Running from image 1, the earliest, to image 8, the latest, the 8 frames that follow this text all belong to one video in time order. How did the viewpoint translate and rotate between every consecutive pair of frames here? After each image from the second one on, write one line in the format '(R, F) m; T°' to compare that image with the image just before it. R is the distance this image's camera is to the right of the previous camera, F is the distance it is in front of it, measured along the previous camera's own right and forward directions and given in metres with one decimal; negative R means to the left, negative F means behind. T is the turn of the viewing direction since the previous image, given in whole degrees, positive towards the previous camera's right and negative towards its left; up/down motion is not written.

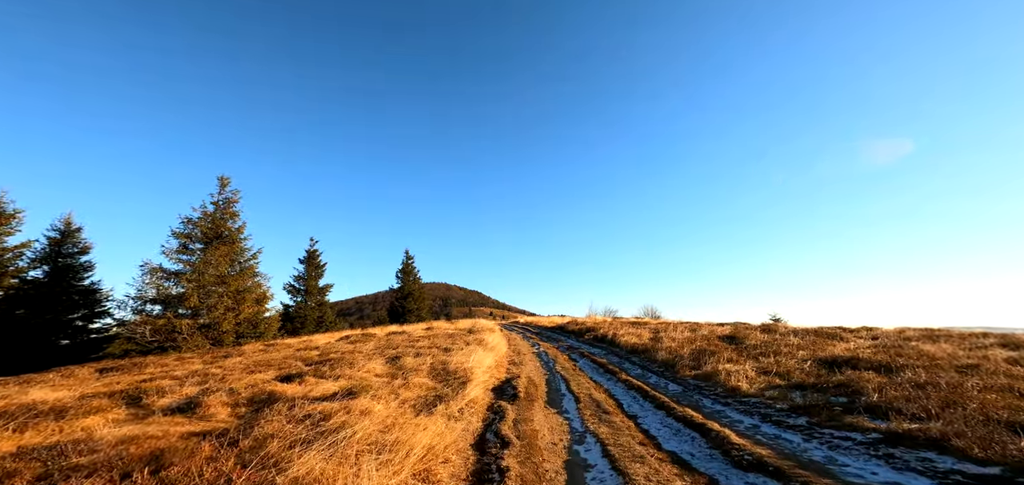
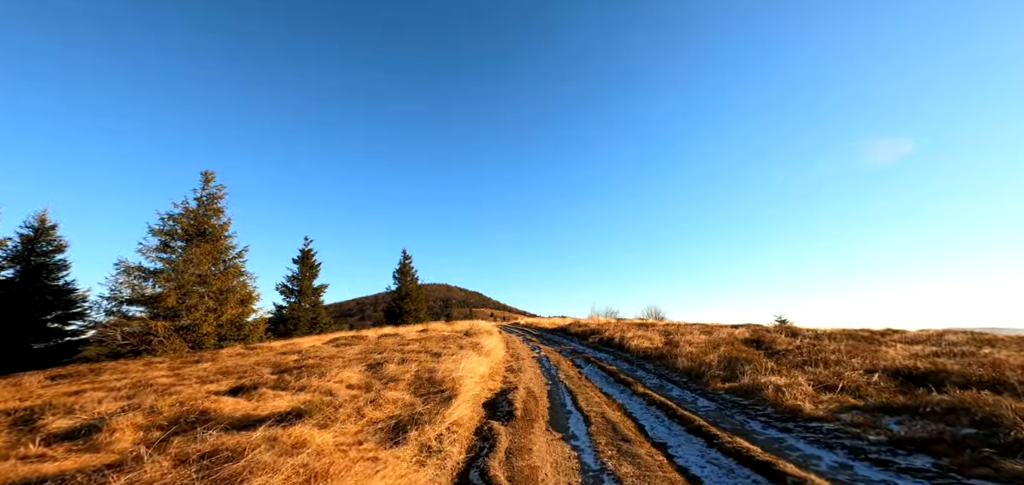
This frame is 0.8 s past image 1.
(+0.2, +2.4) m; 0°
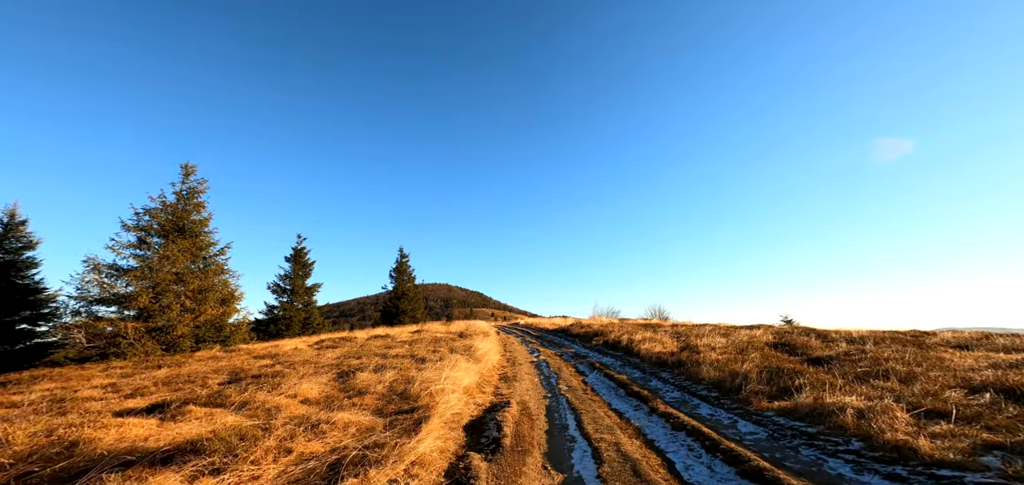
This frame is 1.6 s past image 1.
(+0.3, +2.5) m; 0°
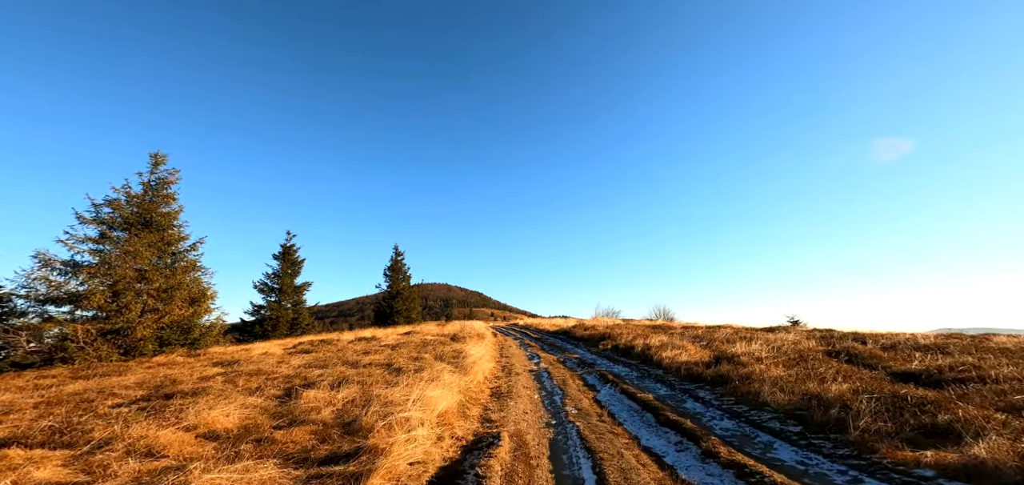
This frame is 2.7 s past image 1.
(+0.2, +3.3) m; 0°
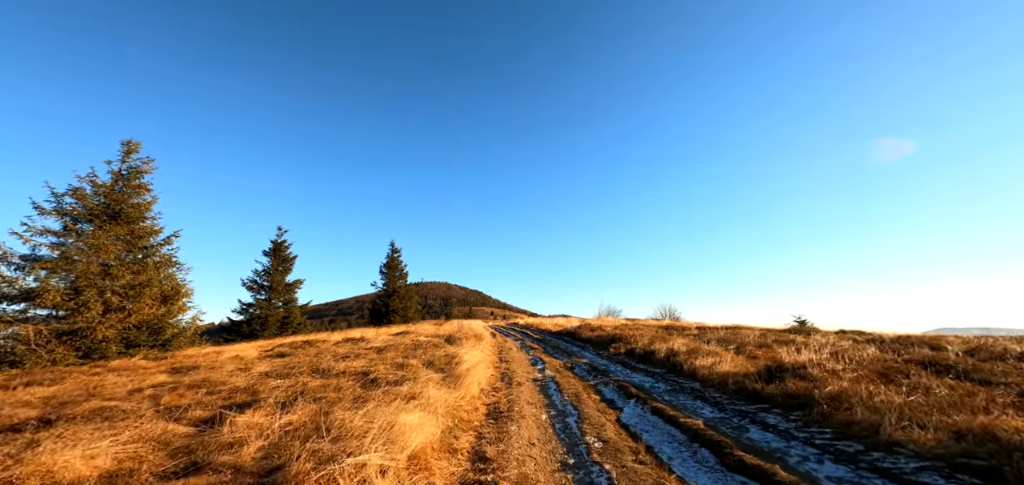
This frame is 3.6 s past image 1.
(-0.1, +2.9) m; 0°
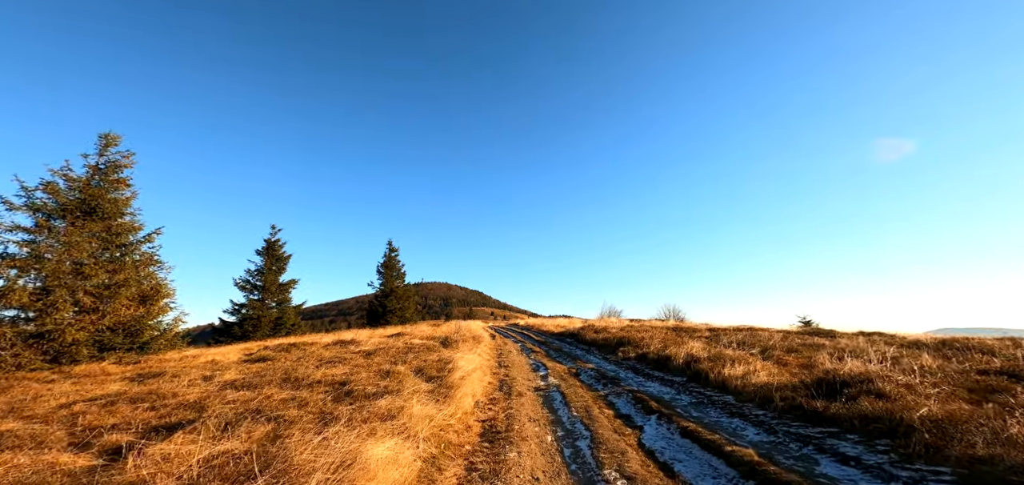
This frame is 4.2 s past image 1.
(0.0, +1.9) m; 0°
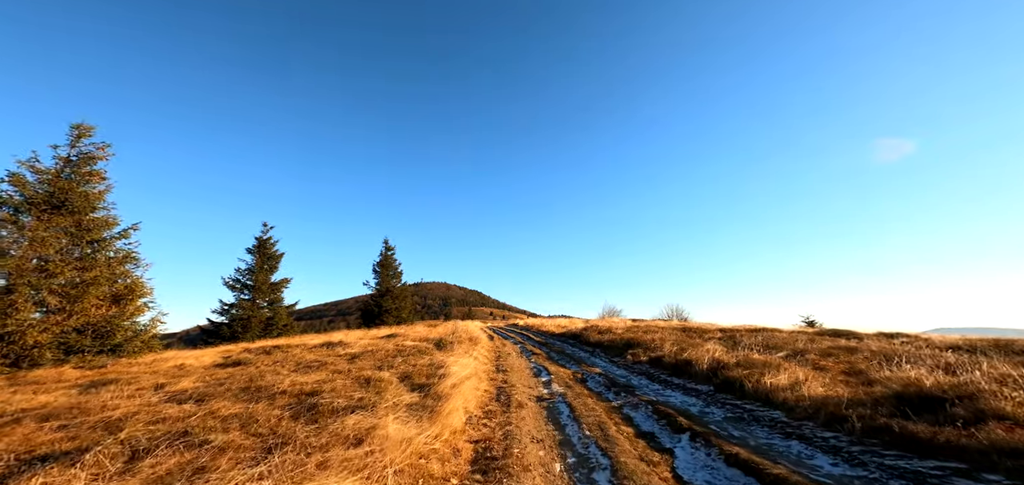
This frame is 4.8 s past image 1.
(0.0, +1.9) m; 0°
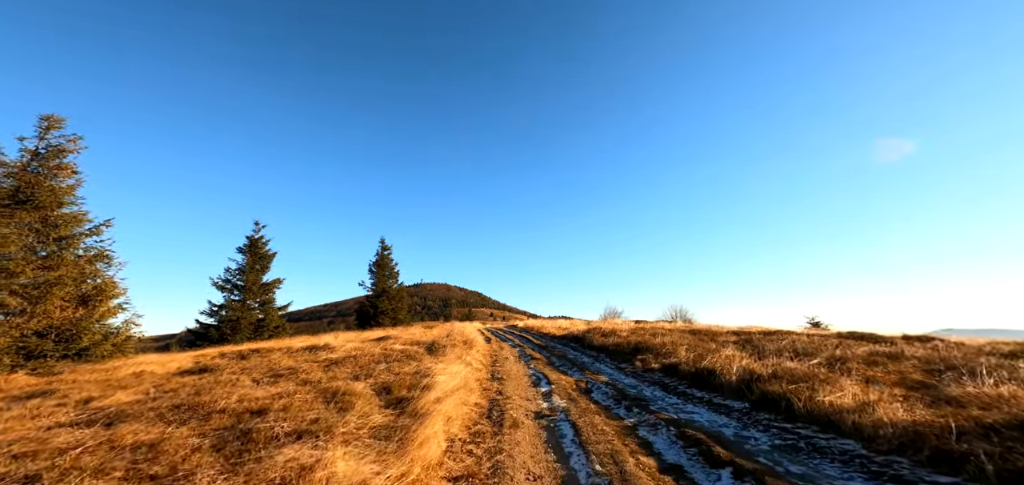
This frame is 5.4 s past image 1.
(+0.2, +2.0) m; 0°
